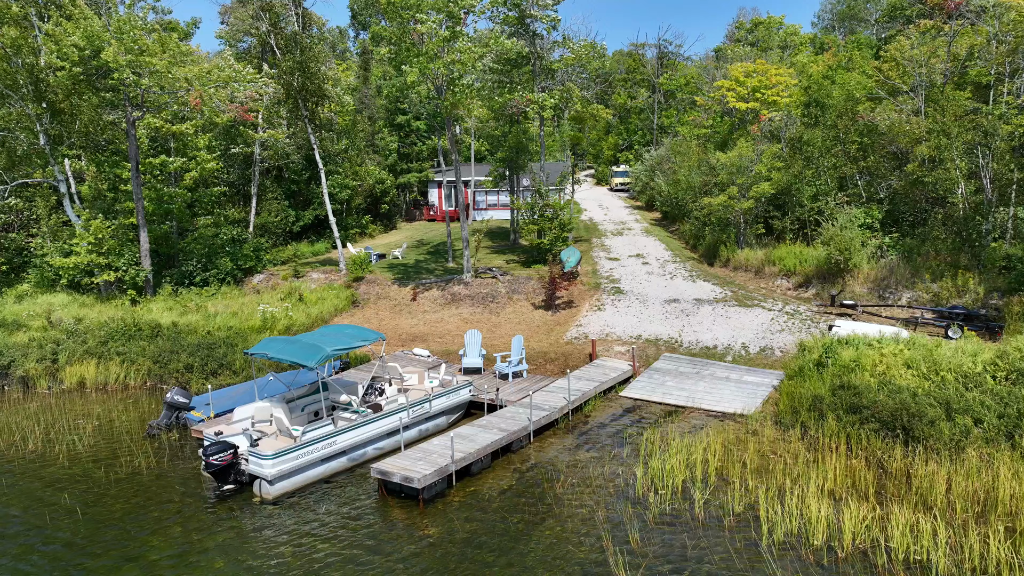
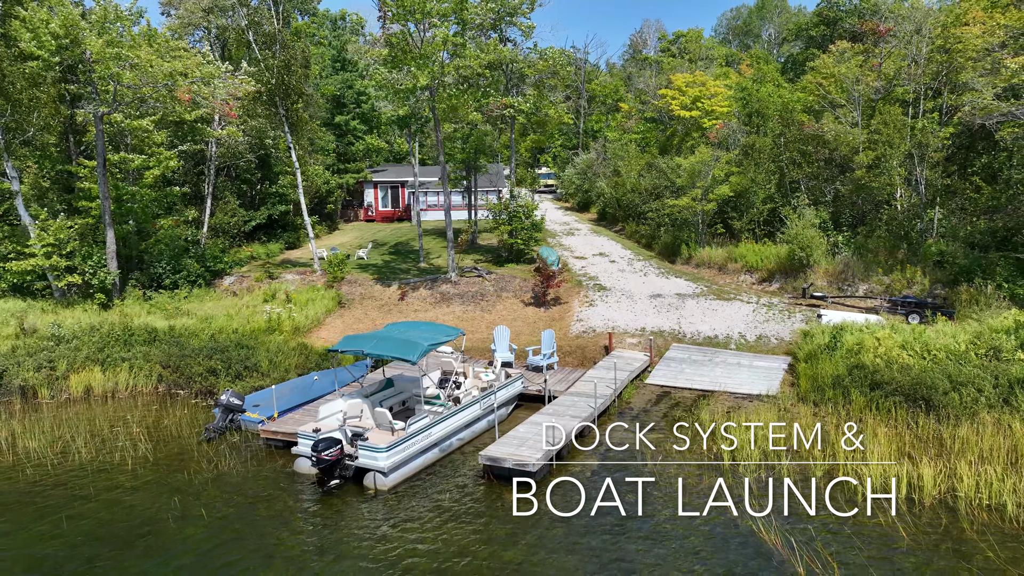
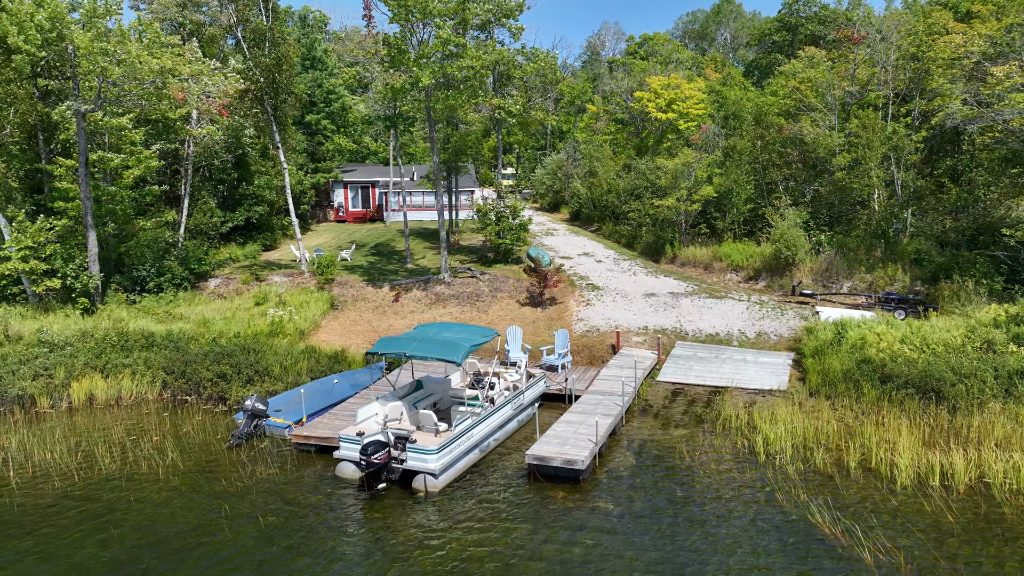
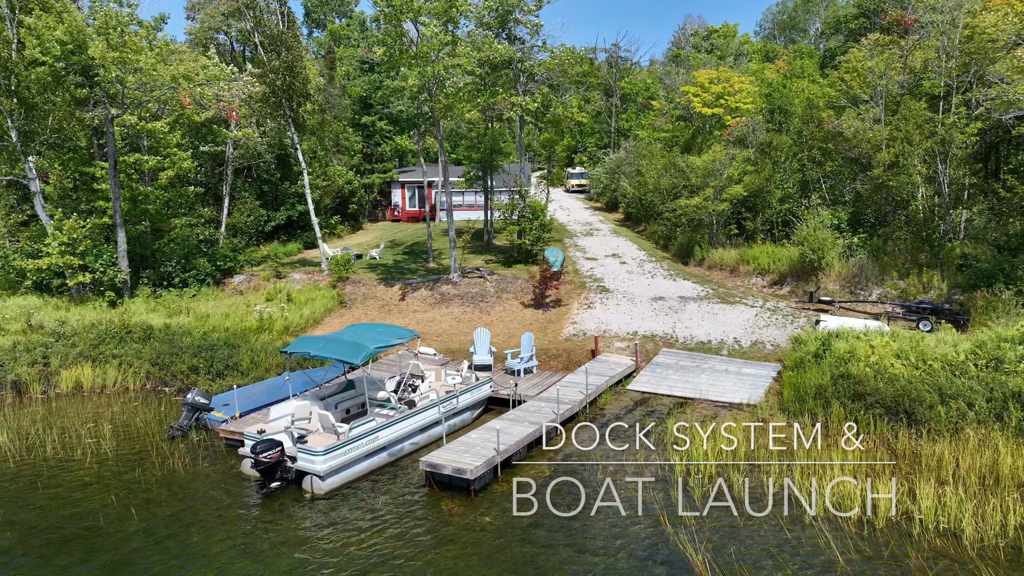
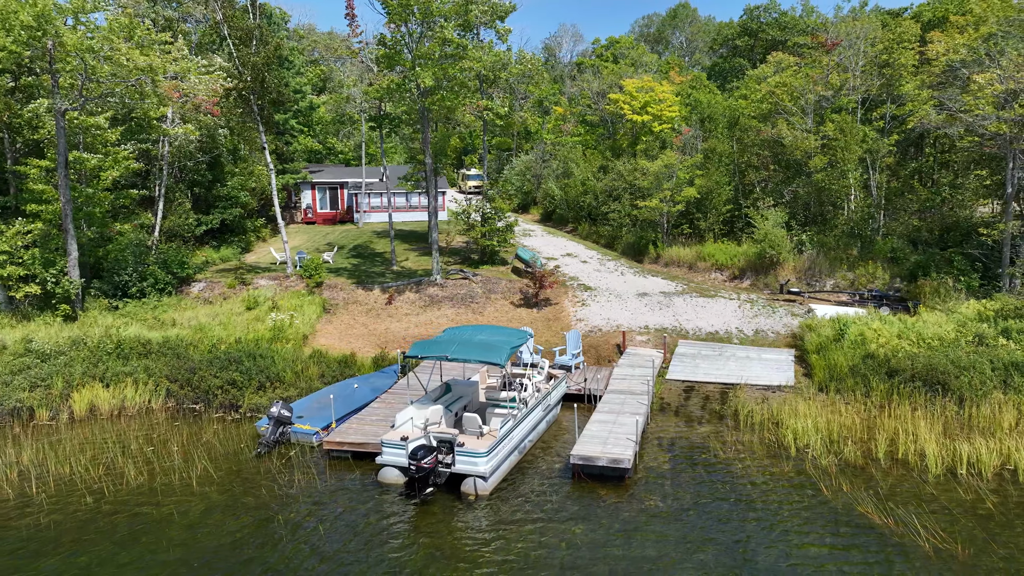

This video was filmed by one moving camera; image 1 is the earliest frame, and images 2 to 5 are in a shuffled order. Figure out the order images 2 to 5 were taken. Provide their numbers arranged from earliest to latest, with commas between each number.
4, 2, 3, 5
